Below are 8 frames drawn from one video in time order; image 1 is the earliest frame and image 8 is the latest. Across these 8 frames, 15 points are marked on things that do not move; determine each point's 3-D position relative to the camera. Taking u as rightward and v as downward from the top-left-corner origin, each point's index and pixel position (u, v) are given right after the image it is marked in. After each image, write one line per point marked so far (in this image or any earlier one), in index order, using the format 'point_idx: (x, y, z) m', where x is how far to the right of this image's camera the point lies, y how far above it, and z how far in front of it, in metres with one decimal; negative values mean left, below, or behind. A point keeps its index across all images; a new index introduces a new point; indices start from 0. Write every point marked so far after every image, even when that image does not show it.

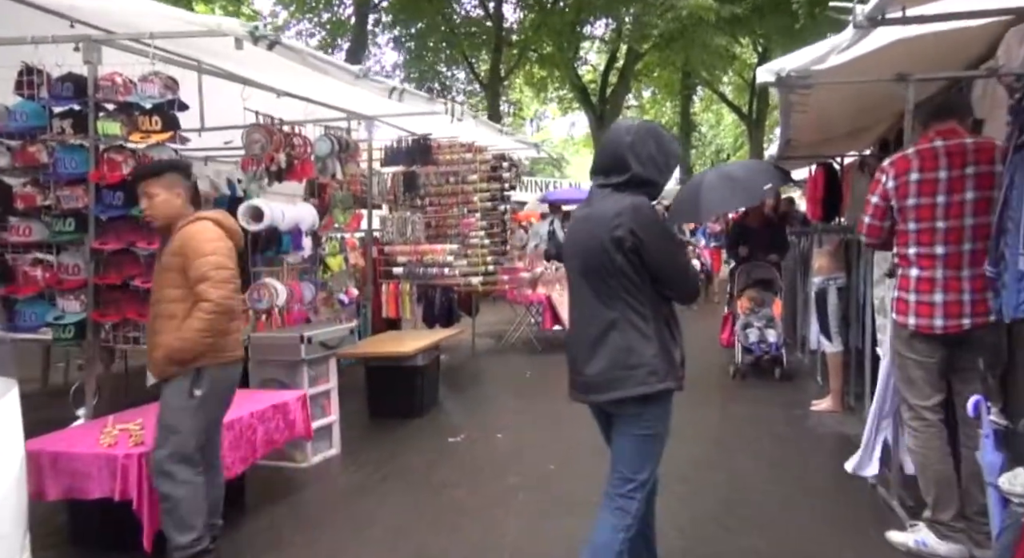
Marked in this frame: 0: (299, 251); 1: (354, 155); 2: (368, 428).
0: (-1.6, +0.2, +6.6) m
1: (-1.3, +1.0, +7.6) m
2: (-1.1, -1.2, +6.9) m
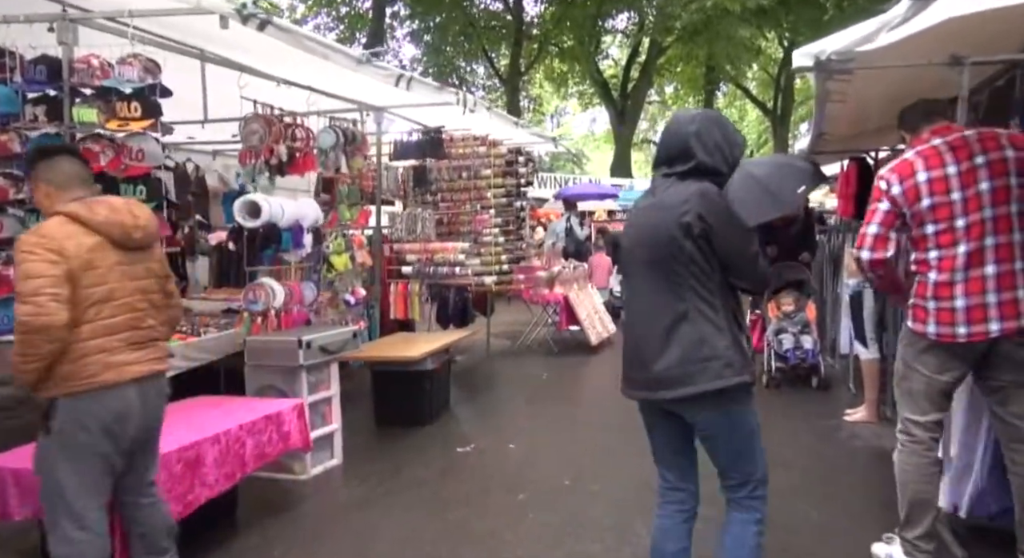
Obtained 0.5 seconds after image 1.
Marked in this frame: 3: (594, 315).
0: (-1.5, +0.2, +6.2) m
1: (-1.2, +1.1, +7.2) m
2: (-1.0, -1.2, +6.5) m
3: (+1.1, -0.5, +11.6) m
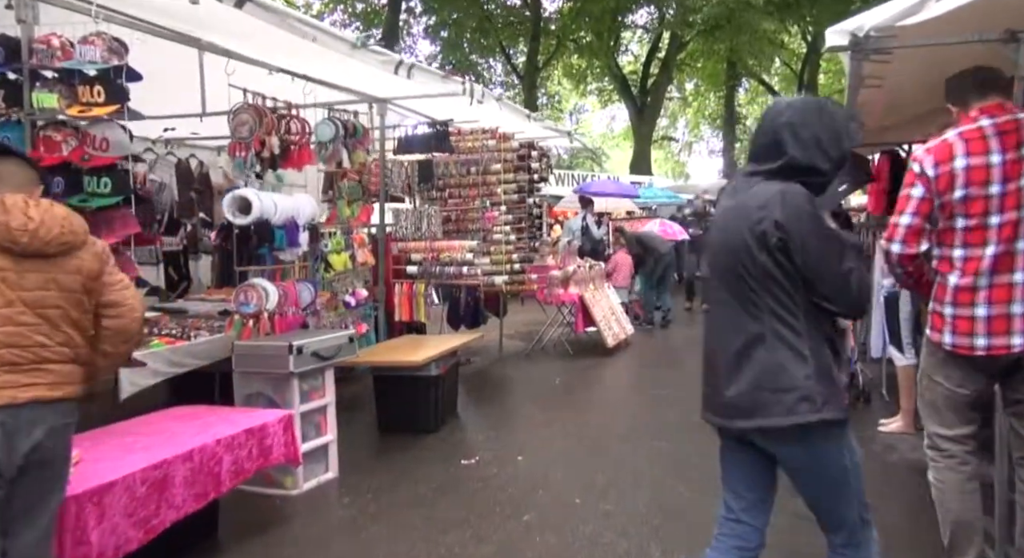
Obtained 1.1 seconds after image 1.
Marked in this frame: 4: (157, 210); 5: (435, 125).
0: (-1.4, +0.2, +5.9) m
1: (-1.1, +1.1, +6.9) m
2: (-0.9, -1.2, +6.2) m
3: (+1.2, -0.5, +11.2) m
4: (-3.3, +0.7, +8.5) m
5: (-0.7, +1.4, +8.2) m
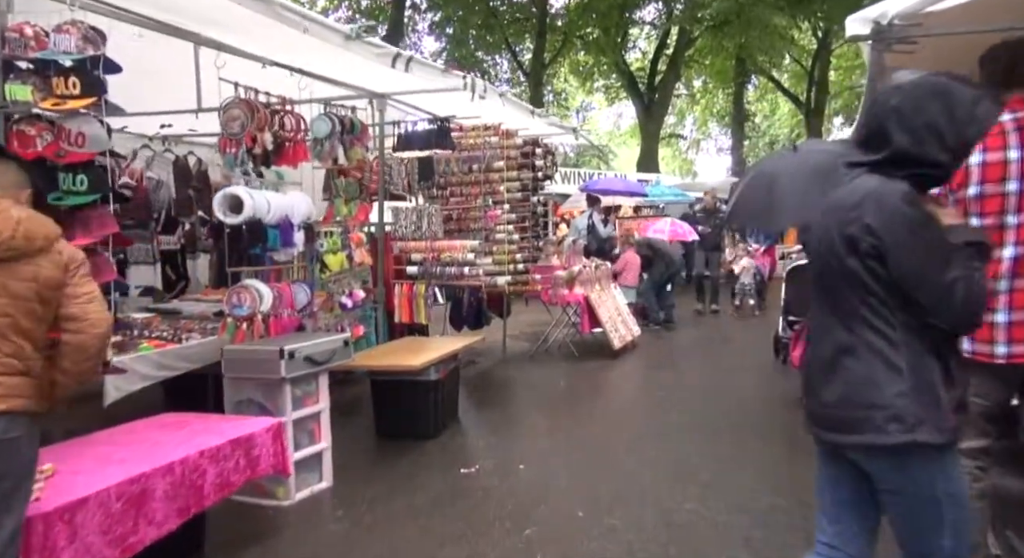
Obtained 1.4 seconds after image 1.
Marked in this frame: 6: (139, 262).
0: (-1.4, +0.2, +5.7) m
1: (-1.1, +1.0, +6.7) m
2: (-0.9, -1.2, +6.0) m
3: (+1.3, -0.5, +10.9) m
4: (-3.3, +0.7, +8.3) m
5: (-0.7, +1.4, +8.0) m
6: (-3.4, +0.2, +8.3) m
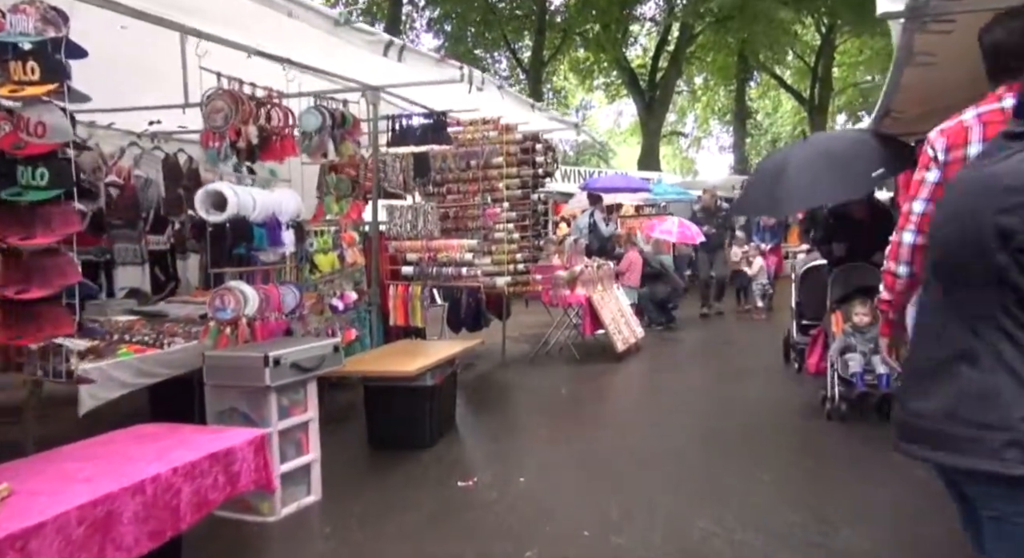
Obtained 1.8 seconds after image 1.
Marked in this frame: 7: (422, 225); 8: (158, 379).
0: (-1.4, +0.2, +5.4) m
1: (-1.1, +1.0, +6.4) m
2: (-0.9, -1.2, +5.7) m
3: (+1.3, -0.5, +10.7) m
4: (-3.3, +0.6, +8.0) m
5: (-0.7, +1.4, +7.7) m
6: (-3.5, +0.1, +8.0) m
7: (-0.8, +0.5, +7.9) m
8: (-2.0, -0.6, +5.0) m
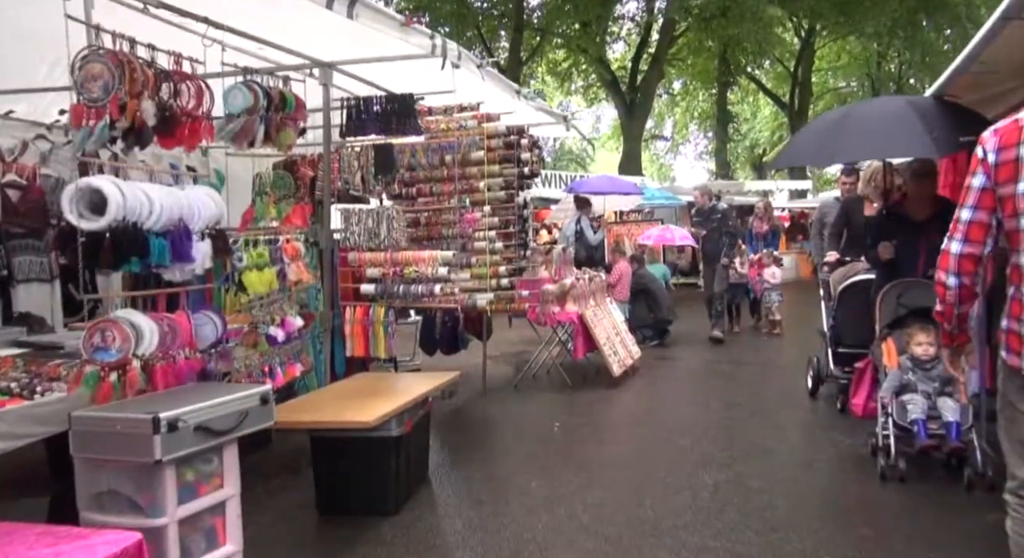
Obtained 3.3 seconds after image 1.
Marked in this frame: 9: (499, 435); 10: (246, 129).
0: (-1.5, +0.1, +4.1) m
1: (-1.2, +0.9, +5.1) m
2: (-1.0, -1.3, +4.4) m
3: (+1.1, -0.6, +9.4) m
4: (-3.4, +0.5, +6.7) m
5: (-0.8, +1.3, +6.5) m
6: (-3.6, 0.0, +6.7) m
7: (-0.9, +0.3, +6.6) m
8: (-2.0, -0.7, +3.7) m
9: (-0.1, -1.2, +7.0) m
10: (-1.3, +0.8, +4.6) m
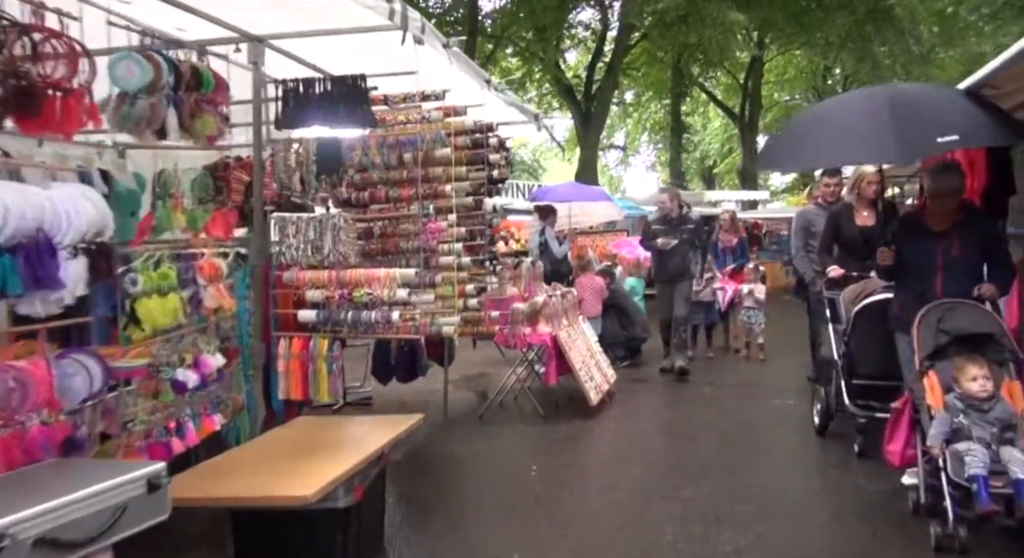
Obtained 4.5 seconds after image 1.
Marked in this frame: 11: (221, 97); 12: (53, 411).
0: (-1.5, 0.0, +3.0) m
1: (-1.3, +0.8, +4.0) m
2: (-1.0, -1.4, +3.3) m
3: (+0.7, -0.8, +8.5) m
4: (-3.6, +0.4, +5.5) m
5: (-1.0, +1.1, +5.5) m
6: (-3.8, -0.2, +5.5) m
7: (-1.1, +0.2, +5.6) m
8: (-2.0, -0.8, +2.6) m
9: (-0.3, -1.3, +5.9) m
10: (-1.4, +0.7, +3.6) m
11: (-1.3, +0.8, +4.1) m
12: (-1.5, -0.4, +3.0) m
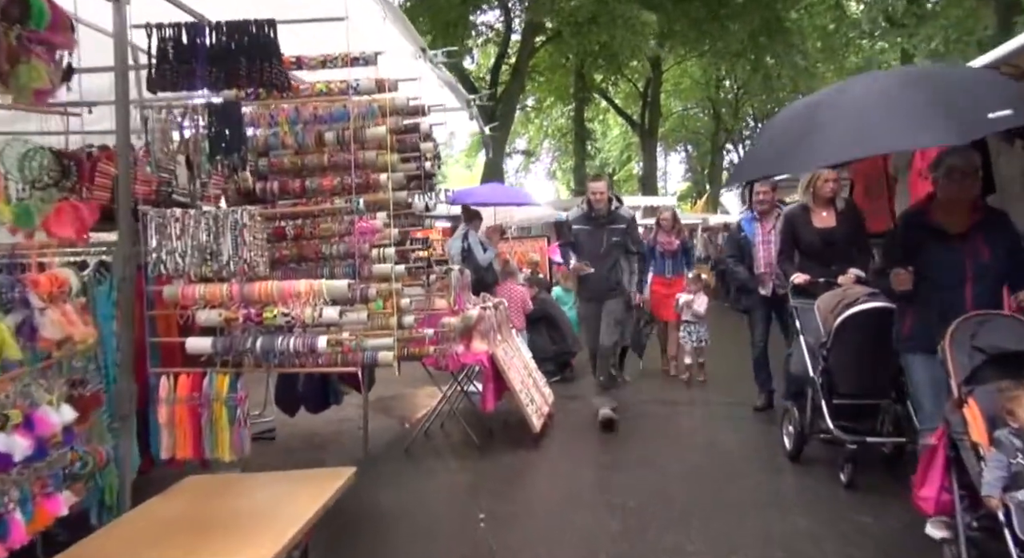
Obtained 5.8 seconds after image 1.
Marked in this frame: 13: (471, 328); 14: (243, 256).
0: (-1.5, -0.1, +1.8) m
1: (-1.4, +0.7, +2.8) m
2: (-1.0, -1.4, +2.1) m
3: (+0.1, -0.9, +7.5) m
4: (-3.9, +0.3, +4.0) m
5: (-1.3, +1.1, +4.3) m
6: (-4.0, -0.2, +4.0) m
7: (-1.3, +0.1, +4.4) m
8: (-1.9, -0.8, +1.3) m
9: (-0.6, -1.4, +4.8) m
10: (-1.5, +0.6, +2.4) m
11: (-1.4, +0.8, +2.9) m
12: (-1.4, -0.5, +1.7) m
13: (-0.3, -0.4, +6.8) m
14: (-1.3, +0.1, +4.3) m
